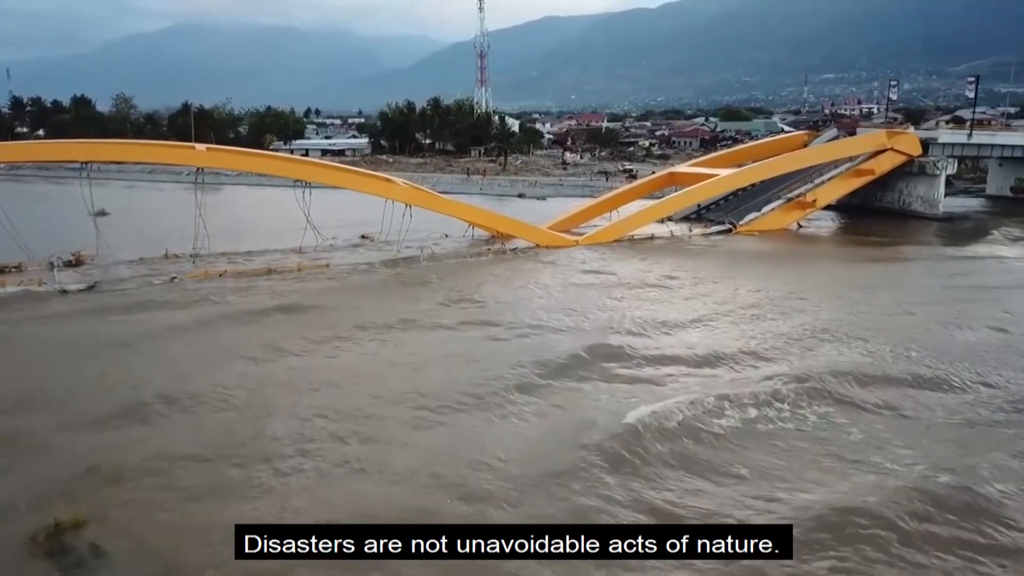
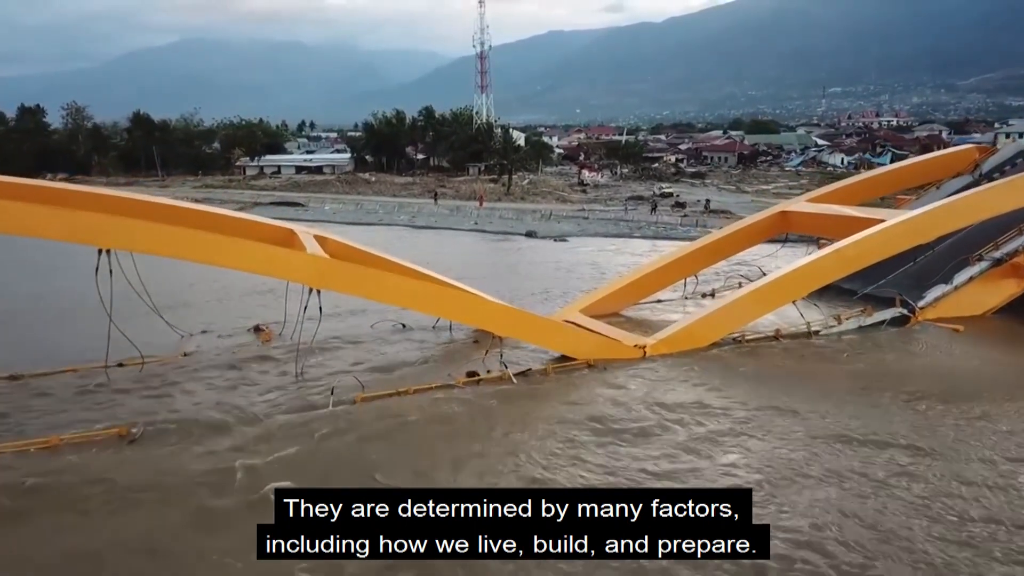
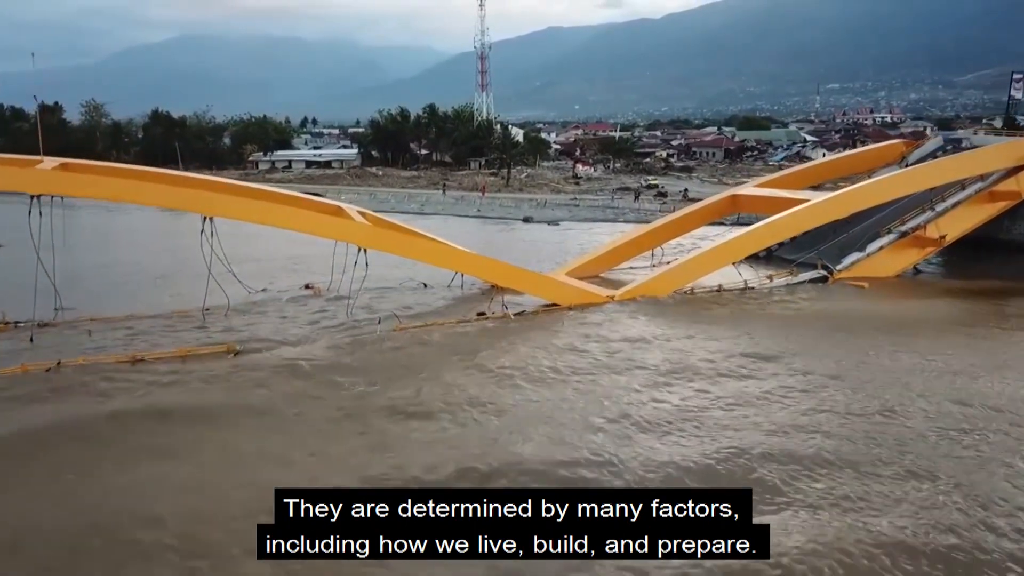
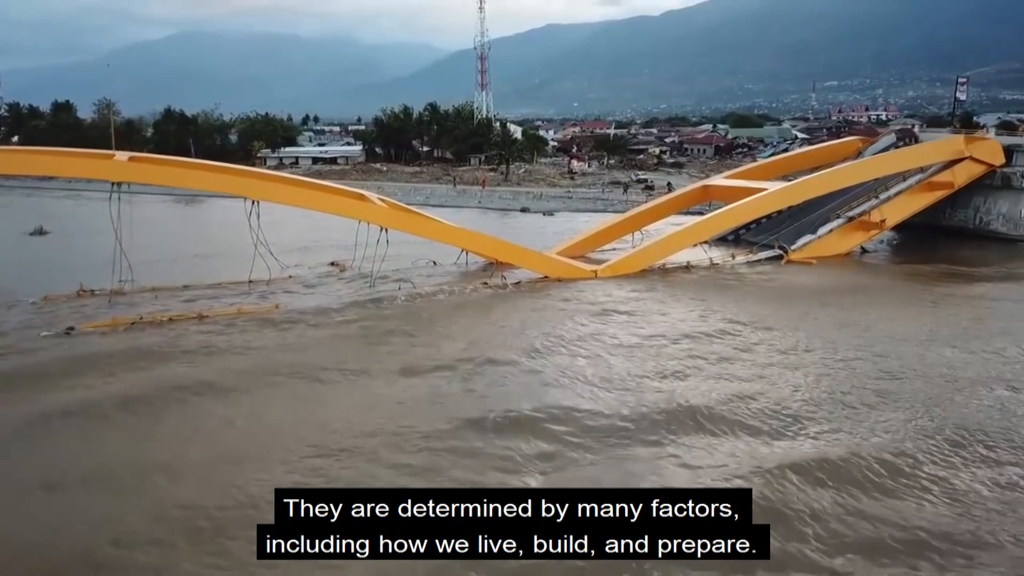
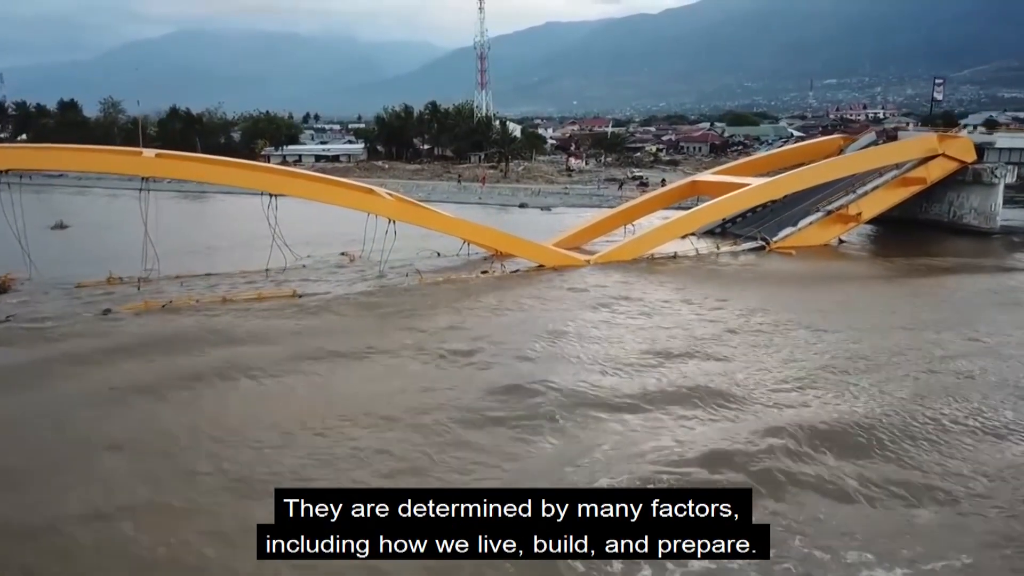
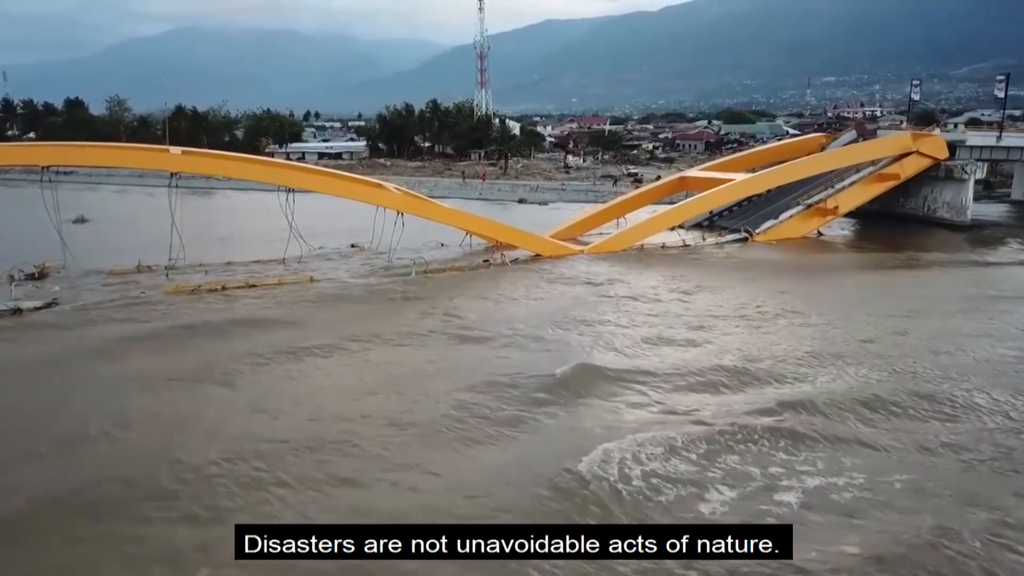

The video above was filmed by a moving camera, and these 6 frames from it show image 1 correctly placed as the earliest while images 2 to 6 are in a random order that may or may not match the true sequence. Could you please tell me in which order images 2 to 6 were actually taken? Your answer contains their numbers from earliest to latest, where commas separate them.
6, 5, 4, 3, 2
